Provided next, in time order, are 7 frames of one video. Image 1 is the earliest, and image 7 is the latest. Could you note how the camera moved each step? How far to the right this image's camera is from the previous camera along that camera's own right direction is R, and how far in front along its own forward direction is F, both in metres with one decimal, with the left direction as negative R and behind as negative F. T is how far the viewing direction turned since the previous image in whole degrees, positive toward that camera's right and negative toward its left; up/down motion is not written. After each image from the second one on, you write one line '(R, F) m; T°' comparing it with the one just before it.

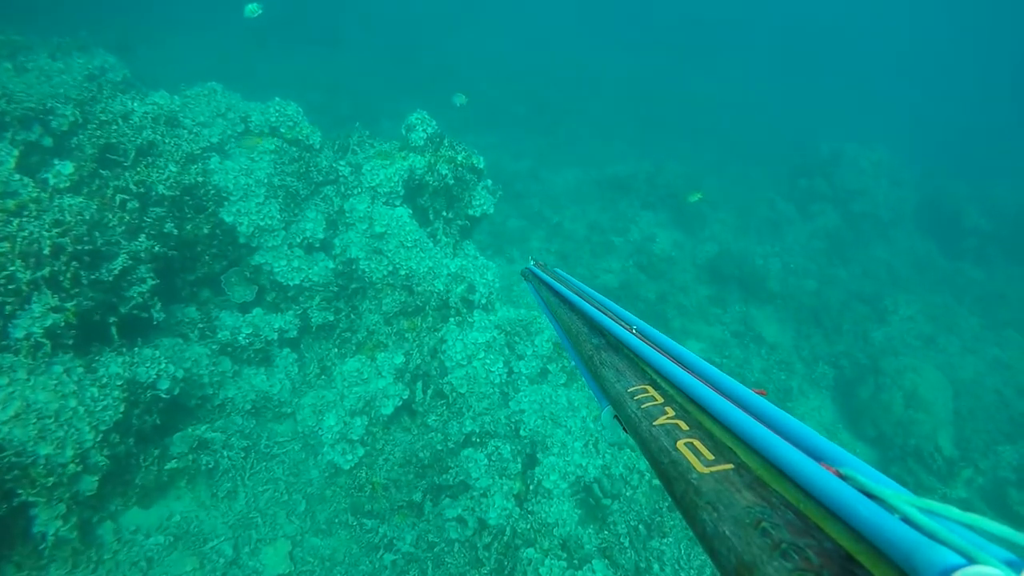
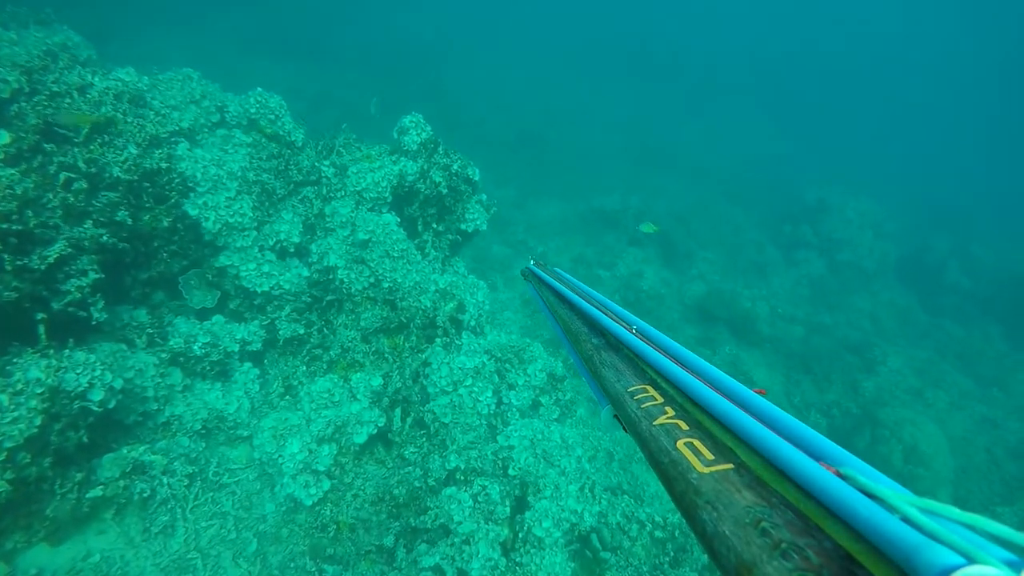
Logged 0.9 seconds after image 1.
(-0.3, +0.7) m; +3°
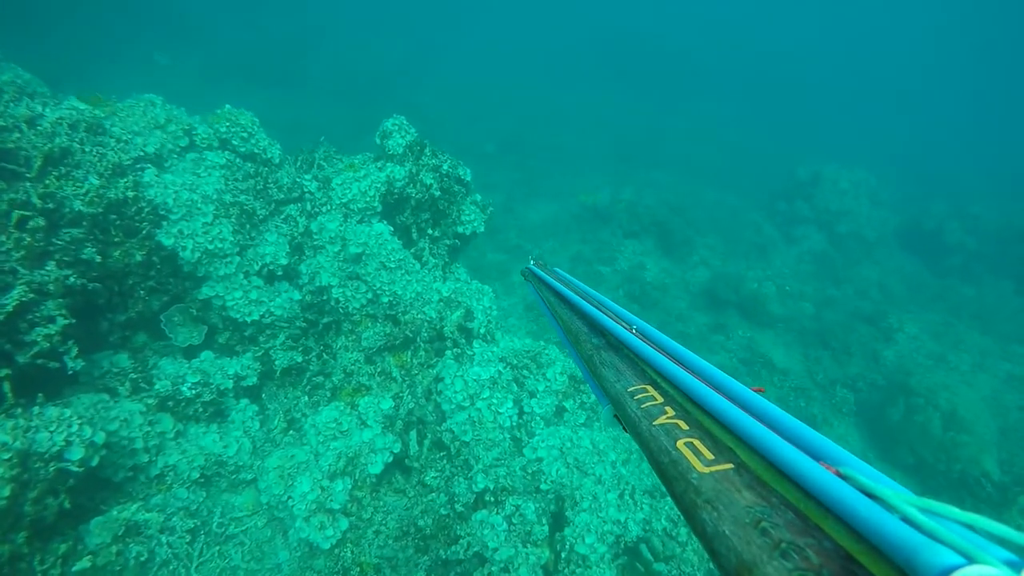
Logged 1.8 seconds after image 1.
(-0.2, +0.5) m; +1°
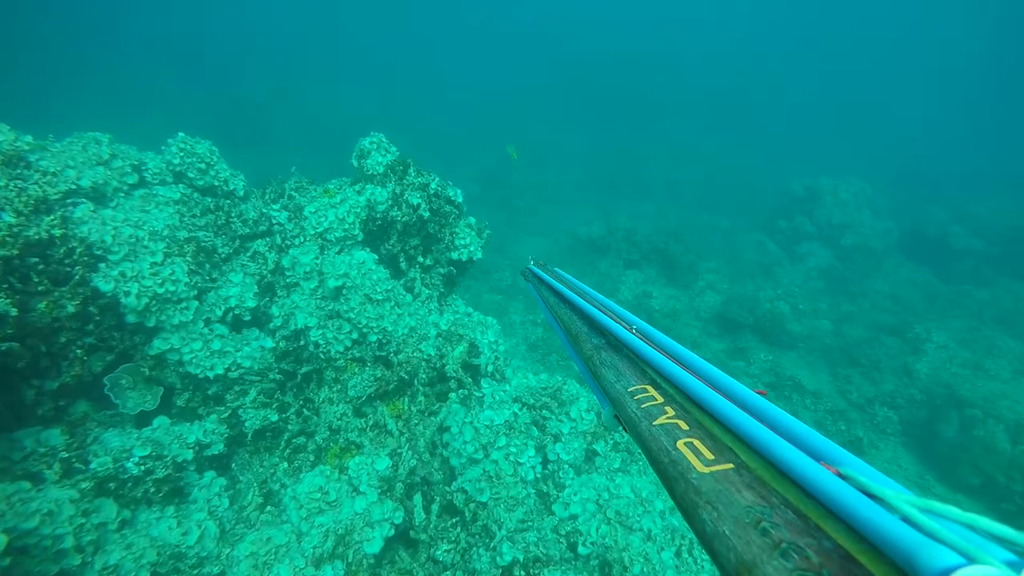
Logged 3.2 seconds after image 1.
(-0.2, +0.9) m; +1°
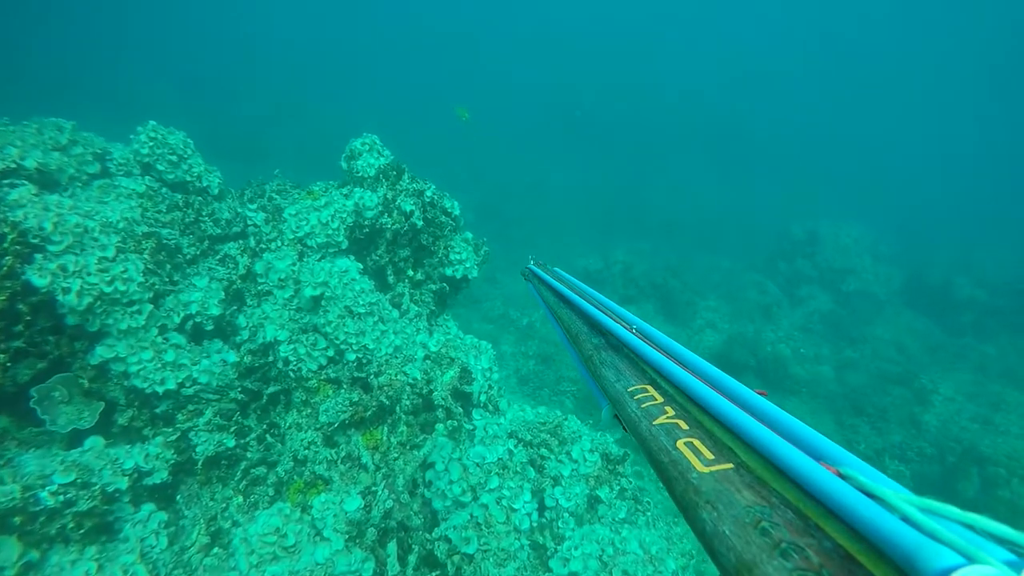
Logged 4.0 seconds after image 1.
(-0.1, +0.6) m; +1°
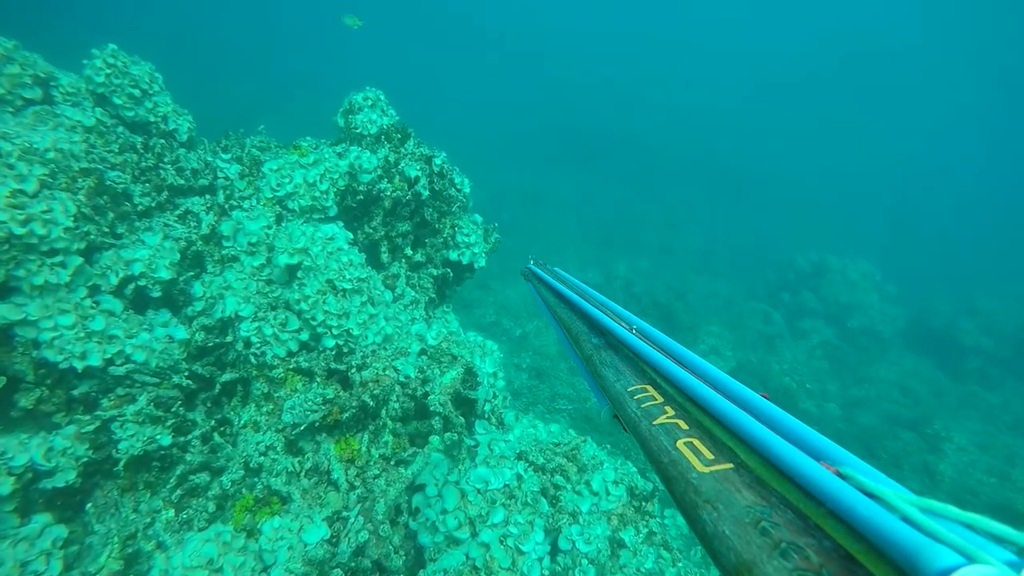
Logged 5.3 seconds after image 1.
(-0.2, +0.9) m; +1°
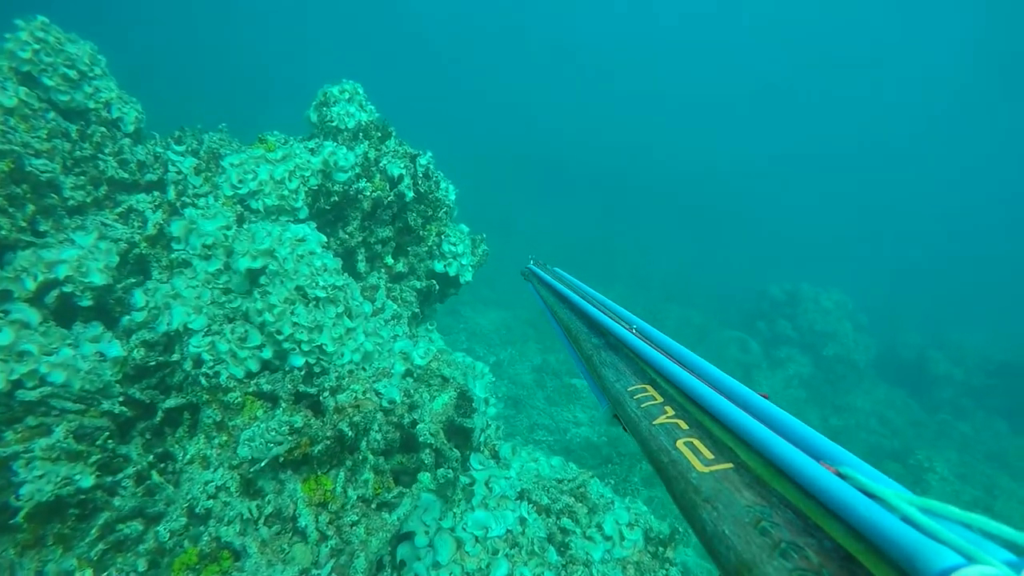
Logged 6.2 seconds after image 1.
(-0.2, +0.5) m; +3°
